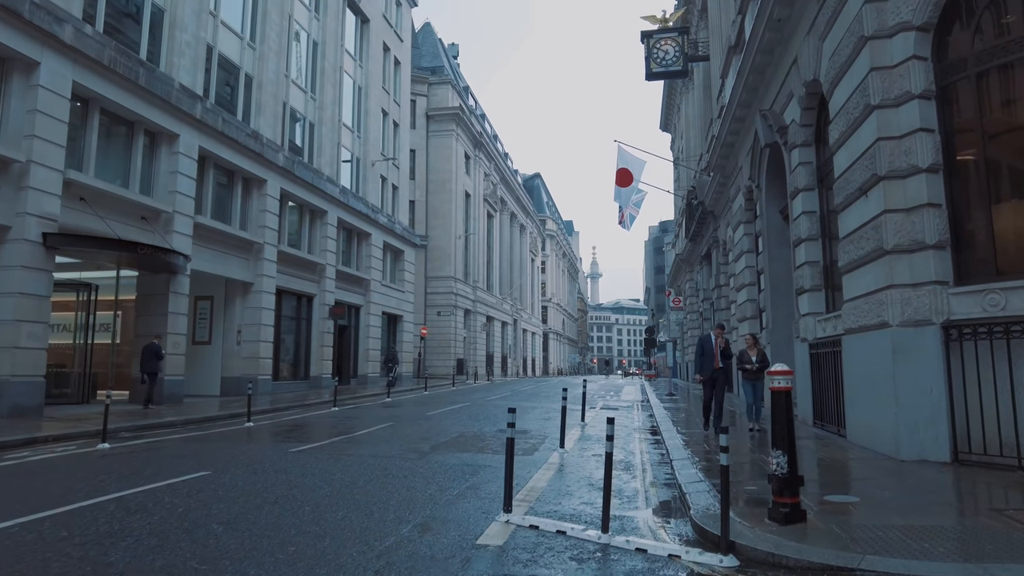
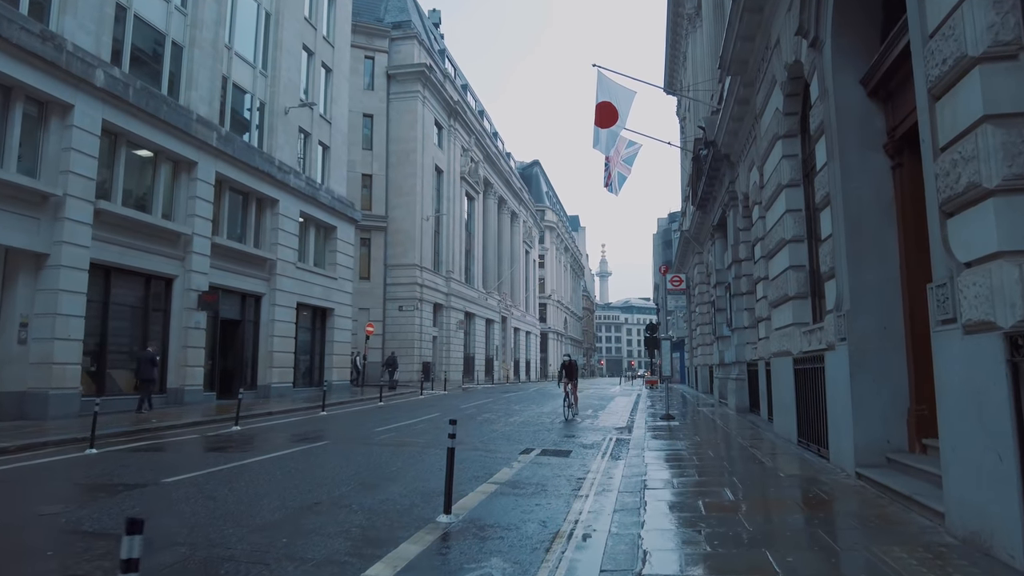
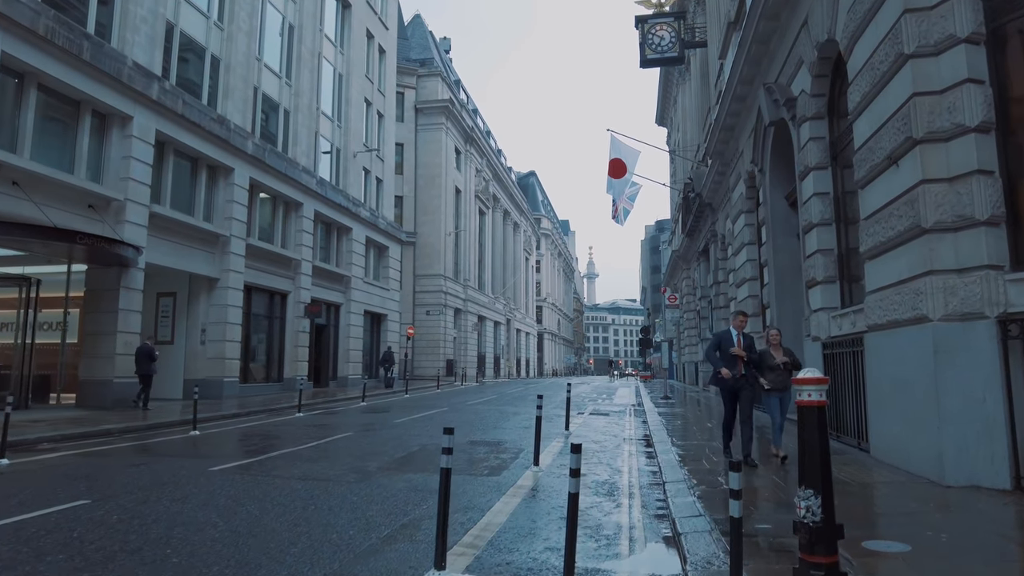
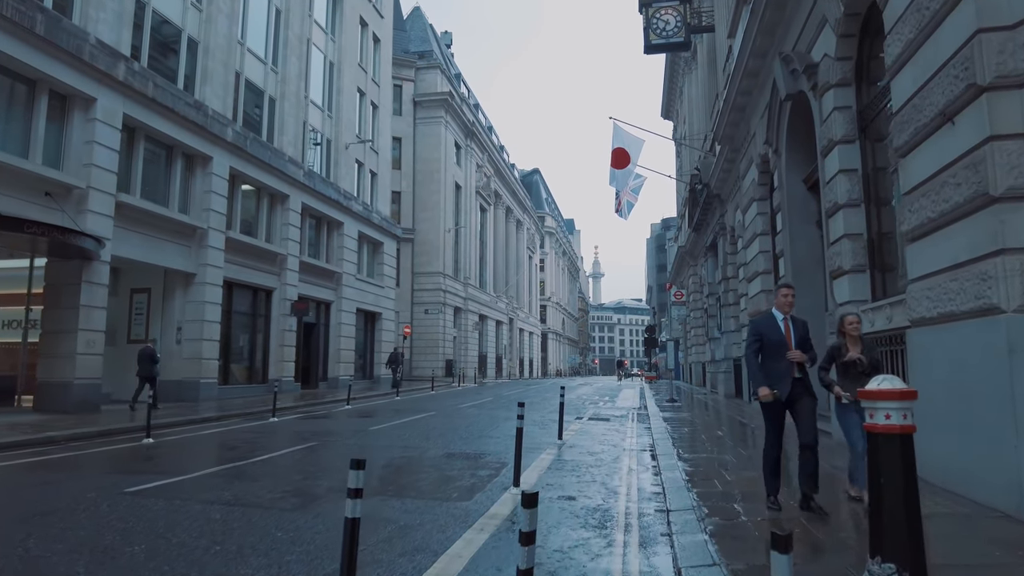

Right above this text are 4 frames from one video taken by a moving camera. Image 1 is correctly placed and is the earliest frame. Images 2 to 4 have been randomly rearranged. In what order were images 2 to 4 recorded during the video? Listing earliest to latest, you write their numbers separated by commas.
3, 4, 2
